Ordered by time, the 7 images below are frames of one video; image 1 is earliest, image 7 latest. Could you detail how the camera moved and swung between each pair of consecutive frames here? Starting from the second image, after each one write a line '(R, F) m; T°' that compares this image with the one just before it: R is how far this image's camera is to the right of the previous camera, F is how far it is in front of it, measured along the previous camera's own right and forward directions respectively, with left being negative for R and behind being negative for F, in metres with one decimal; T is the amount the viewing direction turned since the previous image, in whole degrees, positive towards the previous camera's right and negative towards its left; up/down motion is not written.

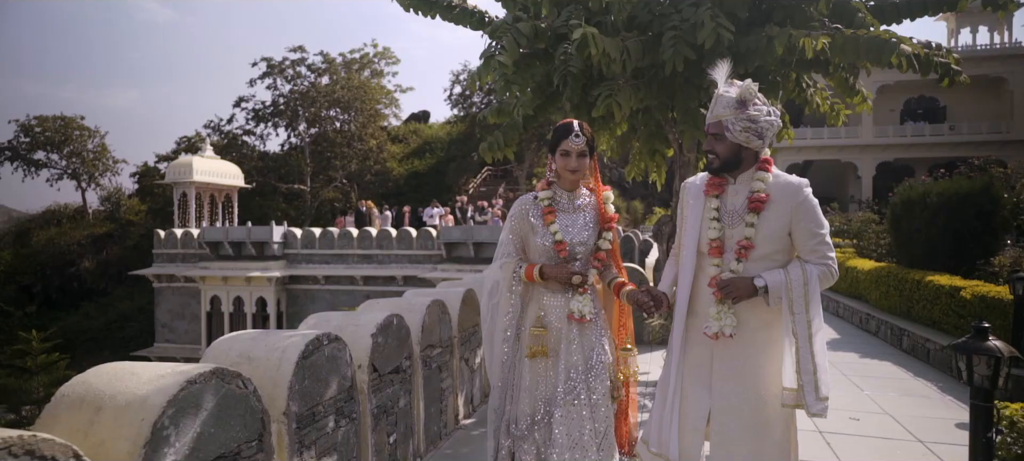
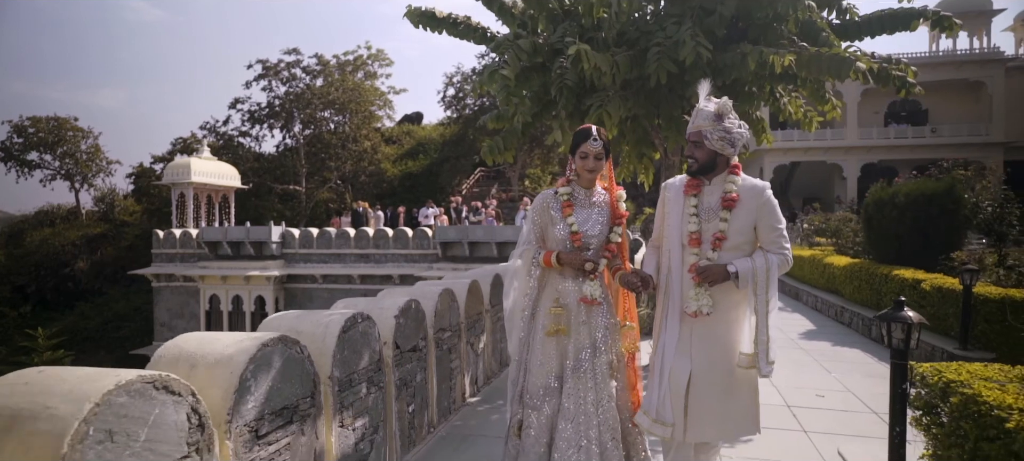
(-0.1, -0.5) m; +1°
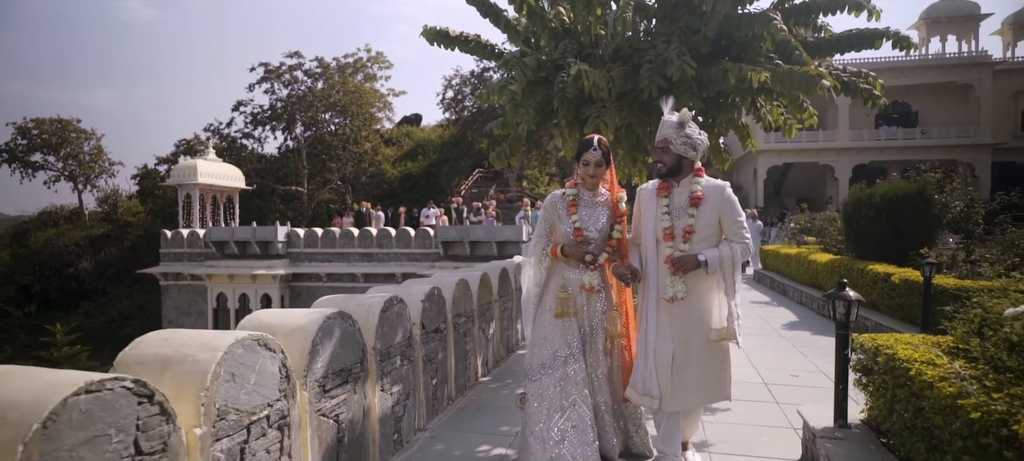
(-0.1, -0.6) m; 0°
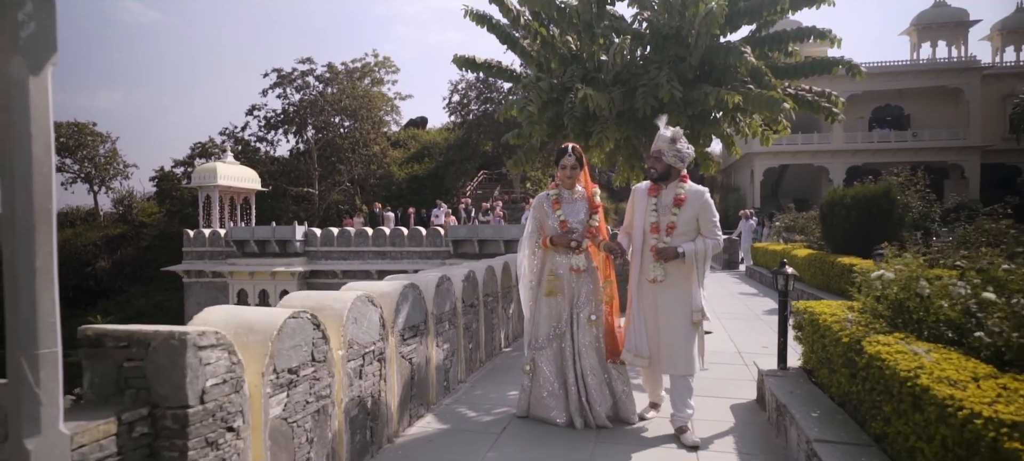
(-0.2, -1.2) m; 0°
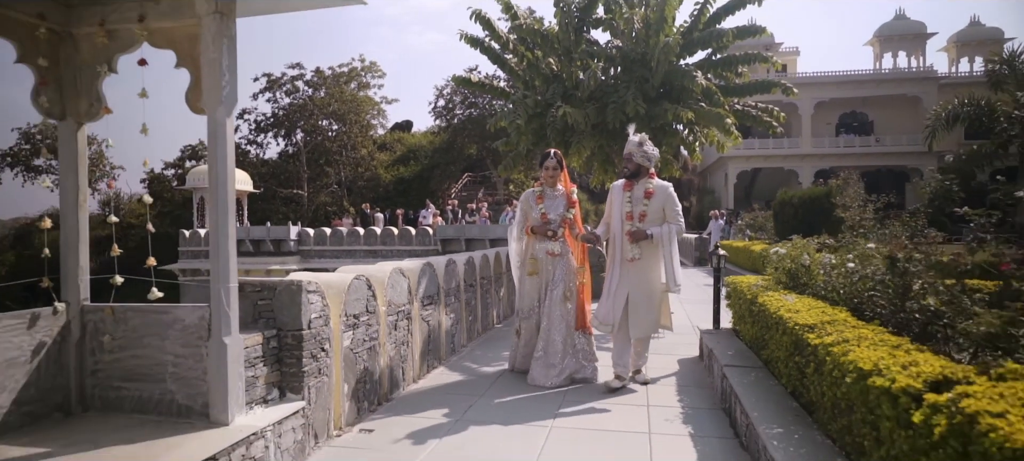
(-0.1, -1.2) m; +2°
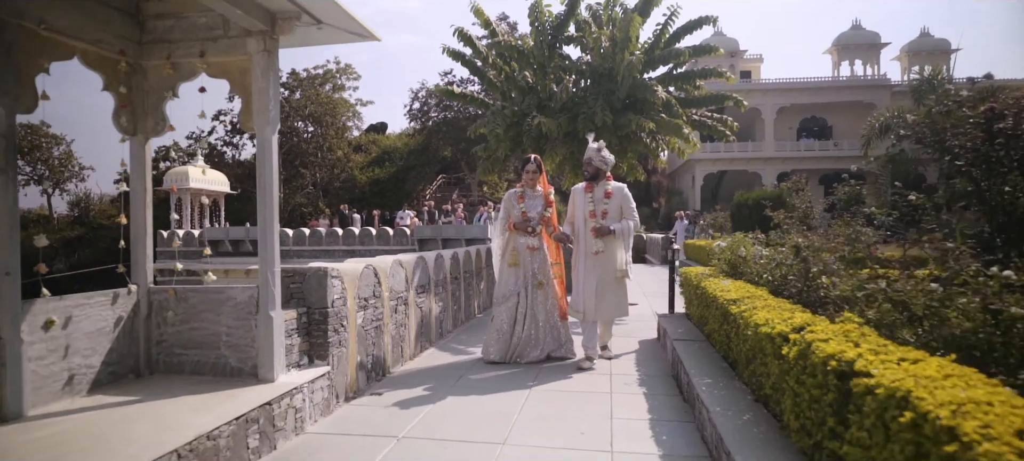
(-0.1, -0.8) m; +2°
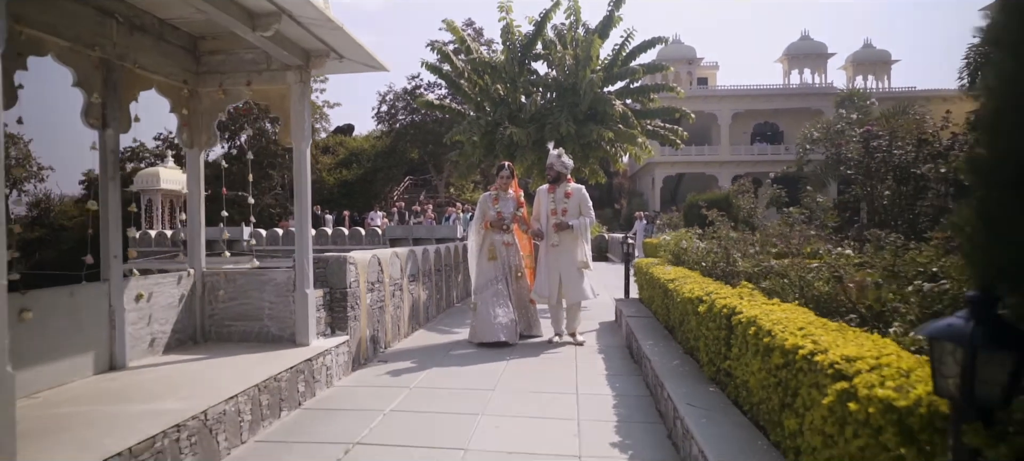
(-0.2, -1.0) m; +3°
